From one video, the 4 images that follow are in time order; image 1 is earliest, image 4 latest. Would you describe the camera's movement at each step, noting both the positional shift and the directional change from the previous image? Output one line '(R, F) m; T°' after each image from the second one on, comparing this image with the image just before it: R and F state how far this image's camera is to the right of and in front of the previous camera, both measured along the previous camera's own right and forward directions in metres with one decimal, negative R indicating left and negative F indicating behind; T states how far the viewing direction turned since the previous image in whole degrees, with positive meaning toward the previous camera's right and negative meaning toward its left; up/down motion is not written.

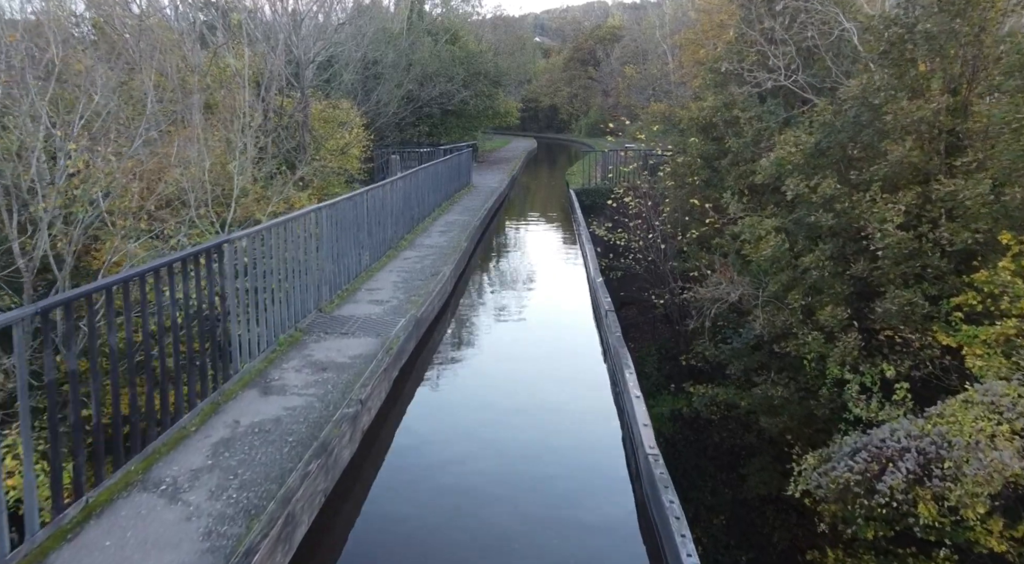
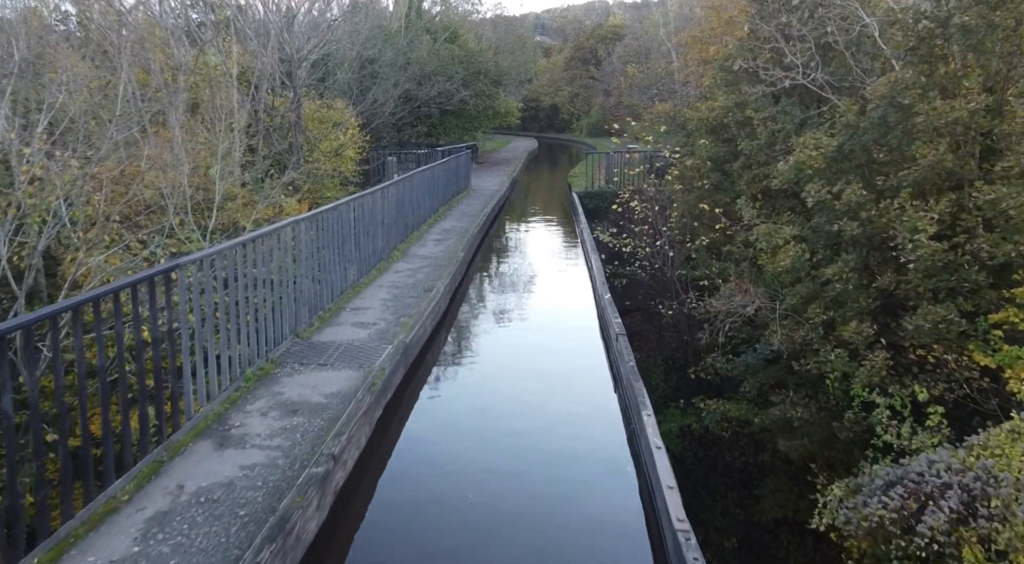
(0.0, +0.5) m; 0°
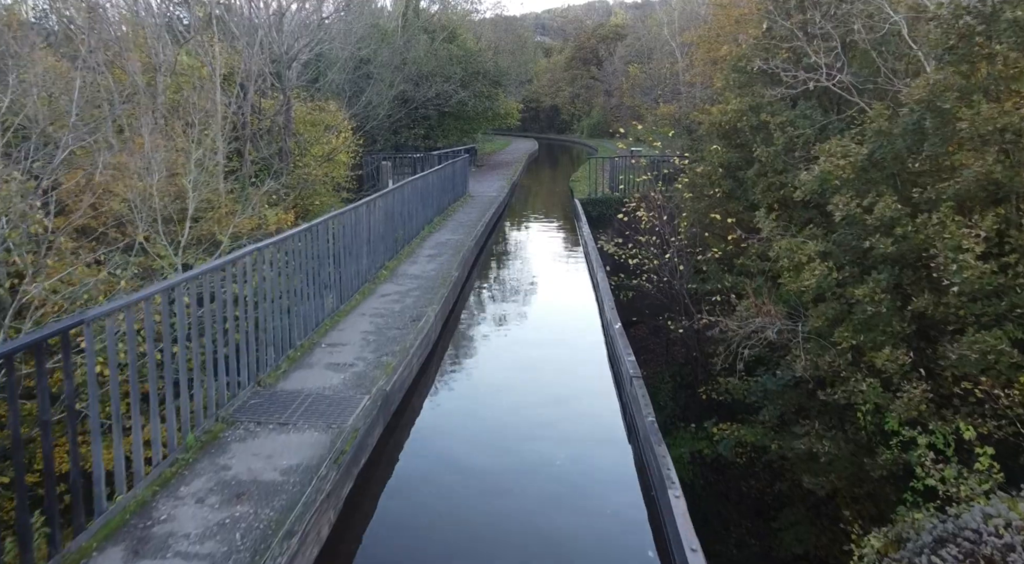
(0.0, +0.6) m; 0°
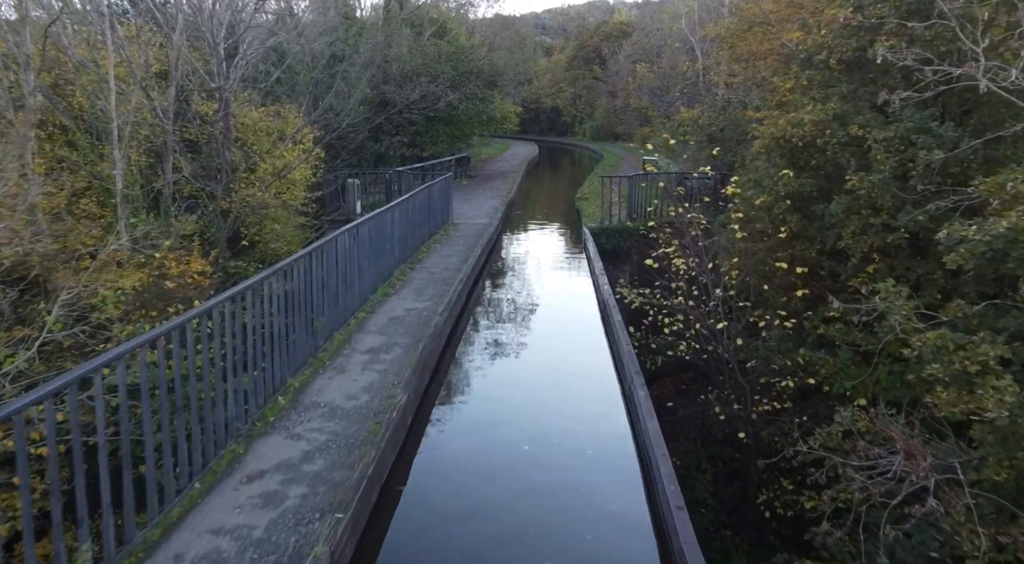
(+0.1, +2.5) m; 0°
